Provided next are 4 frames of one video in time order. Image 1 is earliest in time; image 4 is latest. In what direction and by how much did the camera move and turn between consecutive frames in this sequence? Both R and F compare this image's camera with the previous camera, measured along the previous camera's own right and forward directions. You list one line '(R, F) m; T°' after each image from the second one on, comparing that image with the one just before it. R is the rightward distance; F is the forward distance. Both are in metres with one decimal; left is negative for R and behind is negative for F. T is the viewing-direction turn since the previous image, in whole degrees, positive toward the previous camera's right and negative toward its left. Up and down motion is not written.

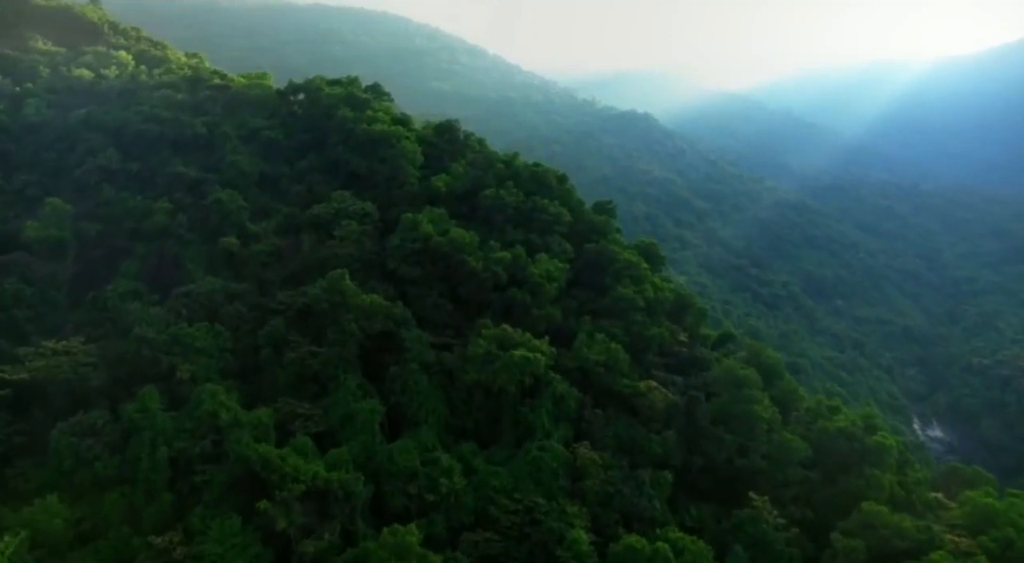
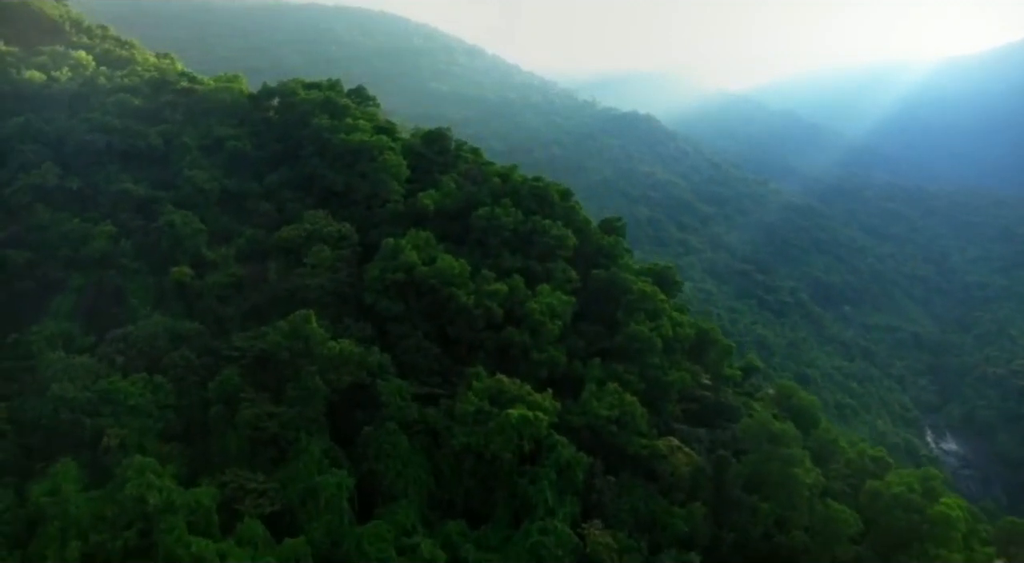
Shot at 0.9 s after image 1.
(0.0, +2.2) m; 0°
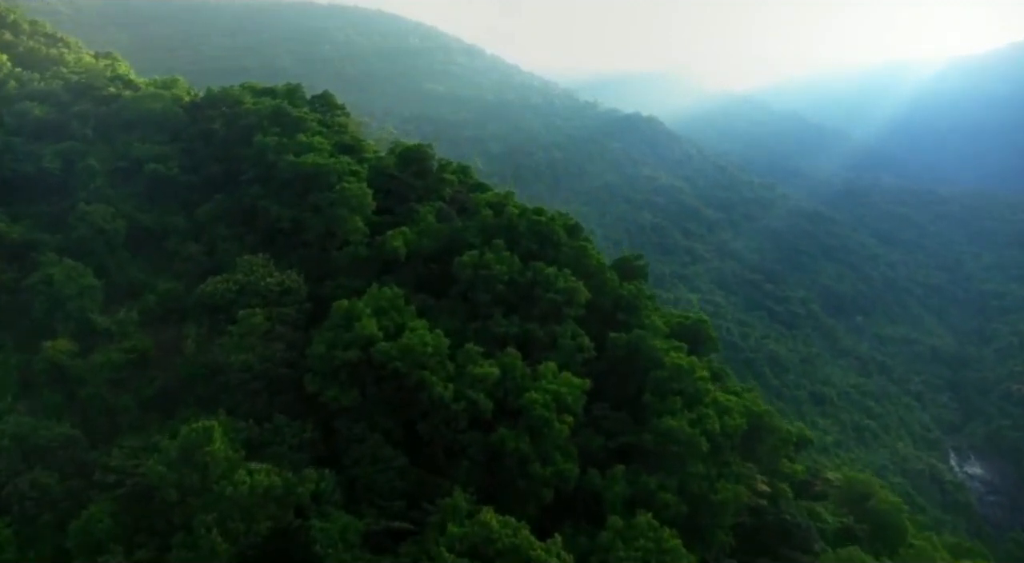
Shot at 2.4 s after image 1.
(+0.1, +3.6) m; 0°
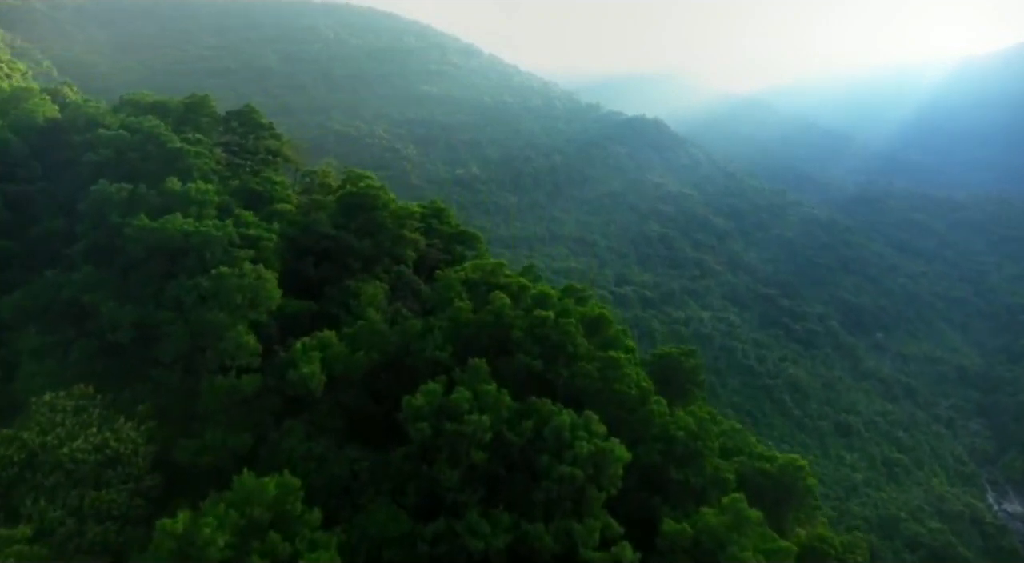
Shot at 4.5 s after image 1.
(+0.1, +5.1) m; 0°
